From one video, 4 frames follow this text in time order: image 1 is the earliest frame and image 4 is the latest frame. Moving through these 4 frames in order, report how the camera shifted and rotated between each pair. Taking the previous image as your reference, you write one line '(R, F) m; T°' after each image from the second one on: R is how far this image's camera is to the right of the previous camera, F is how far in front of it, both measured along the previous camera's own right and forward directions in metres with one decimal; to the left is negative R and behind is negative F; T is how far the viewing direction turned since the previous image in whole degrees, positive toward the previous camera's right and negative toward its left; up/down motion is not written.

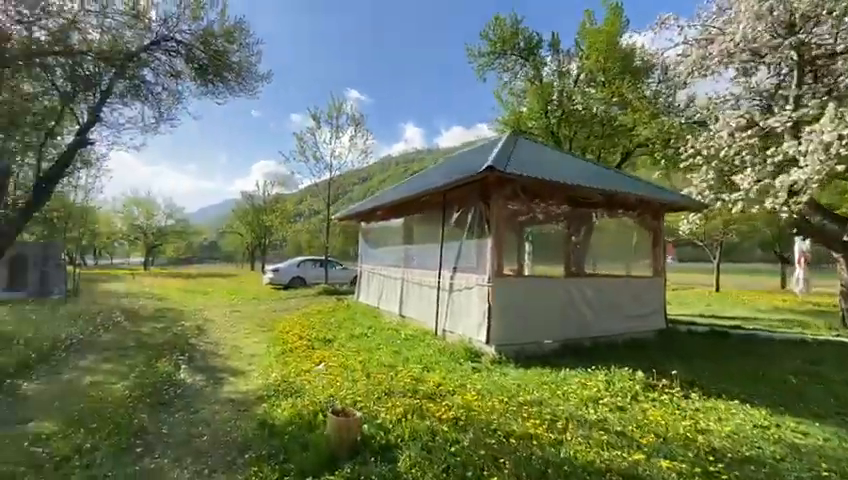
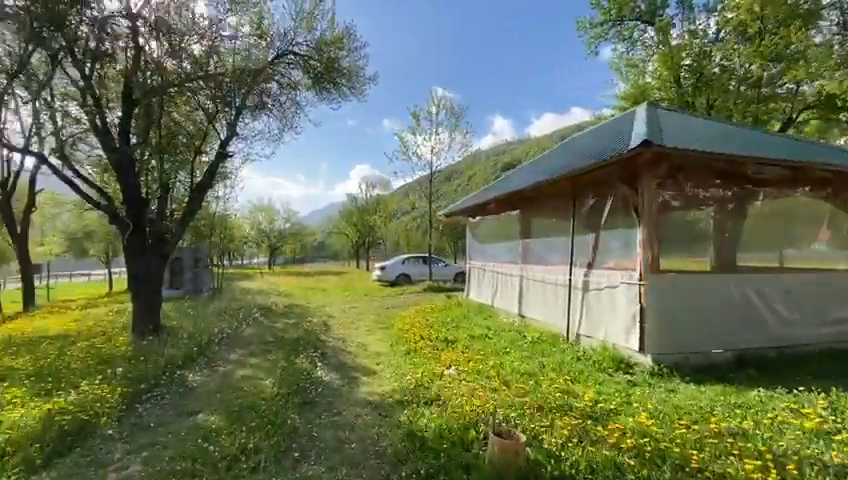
(-0.7, +0.5) m; -13°
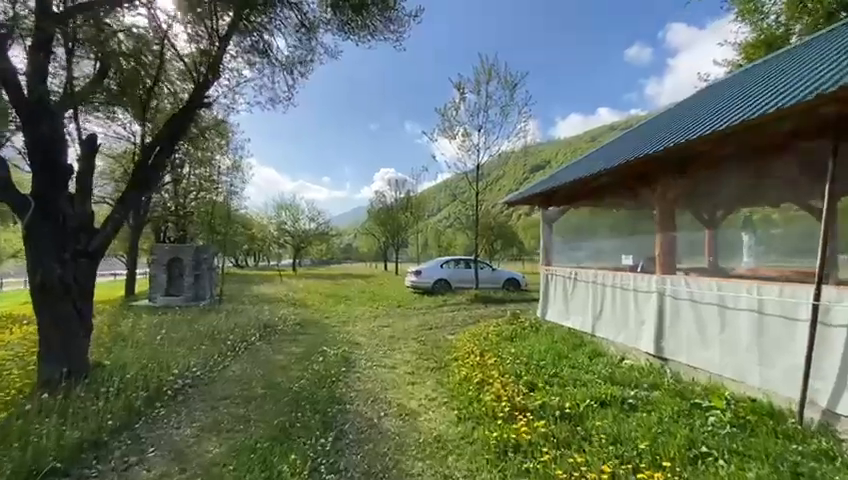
(-0.8, +3.7) m; -4°
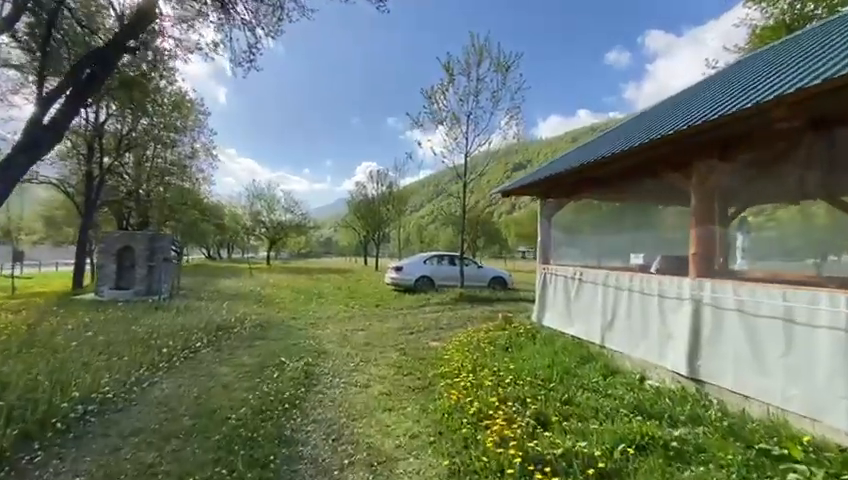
(0.0, +1.3) m; +3°
